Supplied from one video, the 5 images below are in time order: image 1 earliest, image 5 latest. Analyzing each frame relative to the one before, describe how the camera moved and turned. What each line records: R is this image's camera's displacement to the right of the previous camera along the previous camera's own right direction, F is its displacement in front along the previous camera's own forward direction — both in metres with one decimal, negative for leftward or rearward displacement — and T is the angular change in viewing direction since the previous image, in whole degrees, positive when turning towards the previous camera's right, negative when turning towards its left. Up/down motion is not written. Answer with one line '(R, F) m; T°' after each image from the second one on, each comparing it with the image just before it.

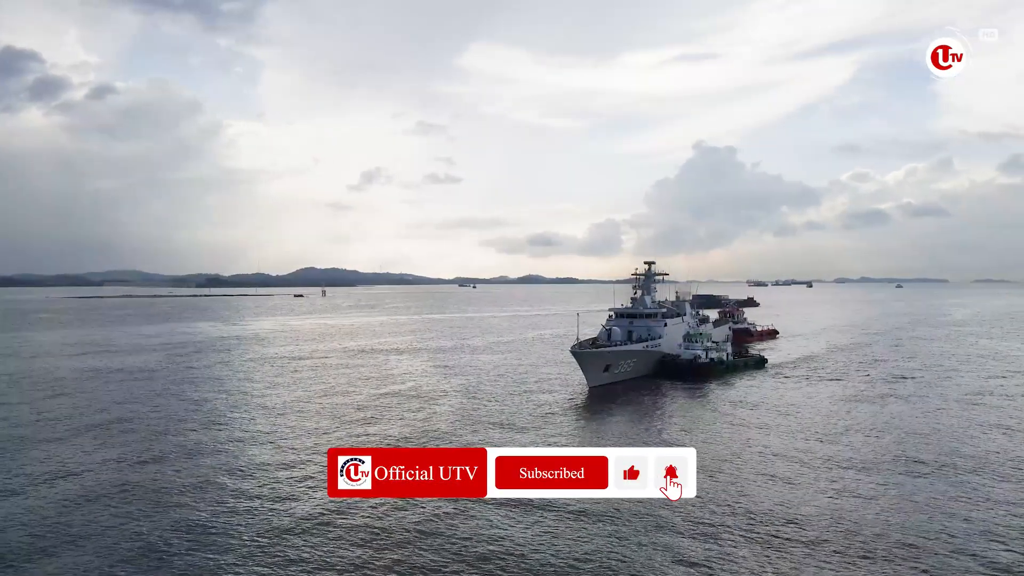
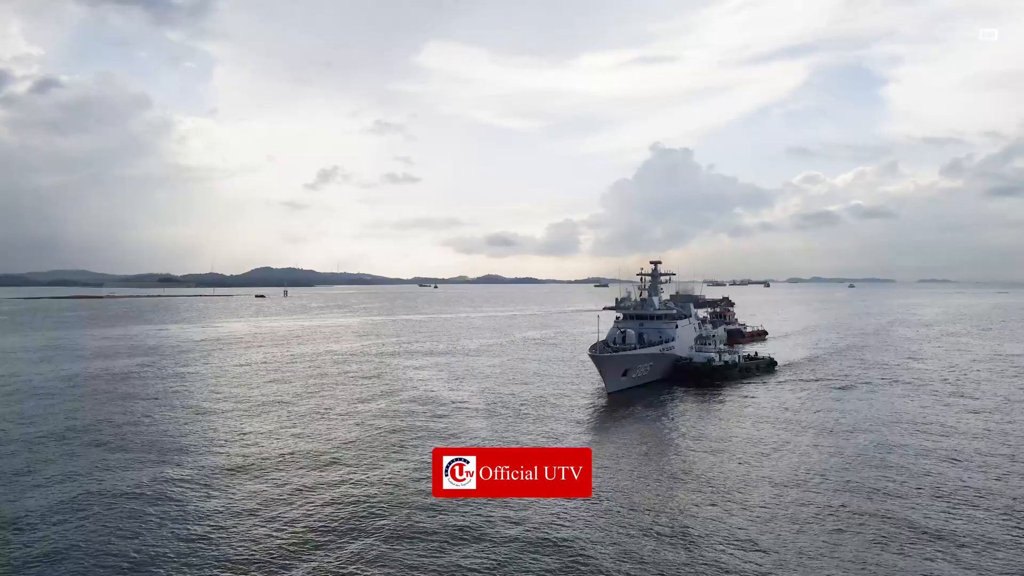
(-2.5, +1.0) m; +3°
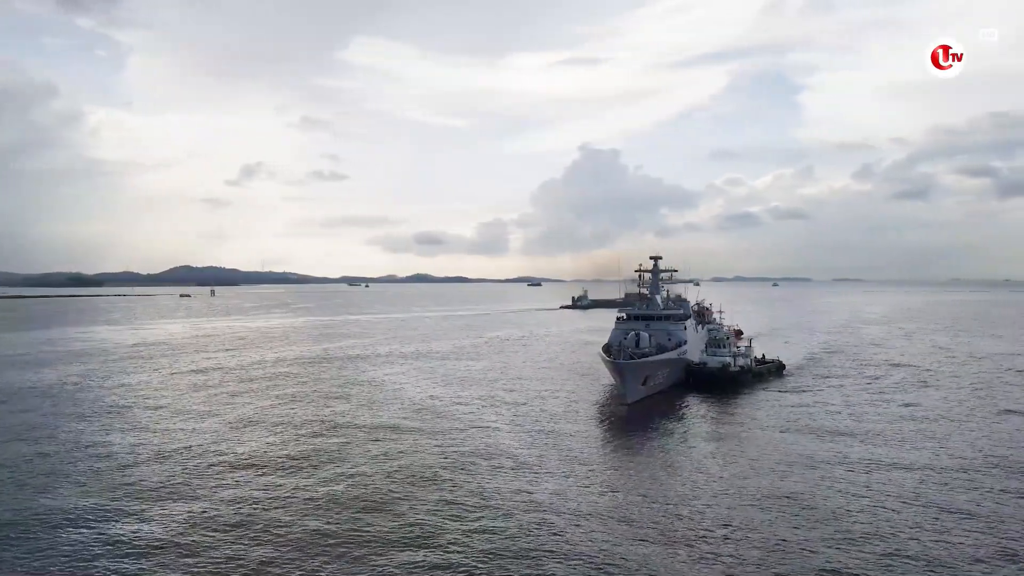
(-3.4, +3.3) m; +5°
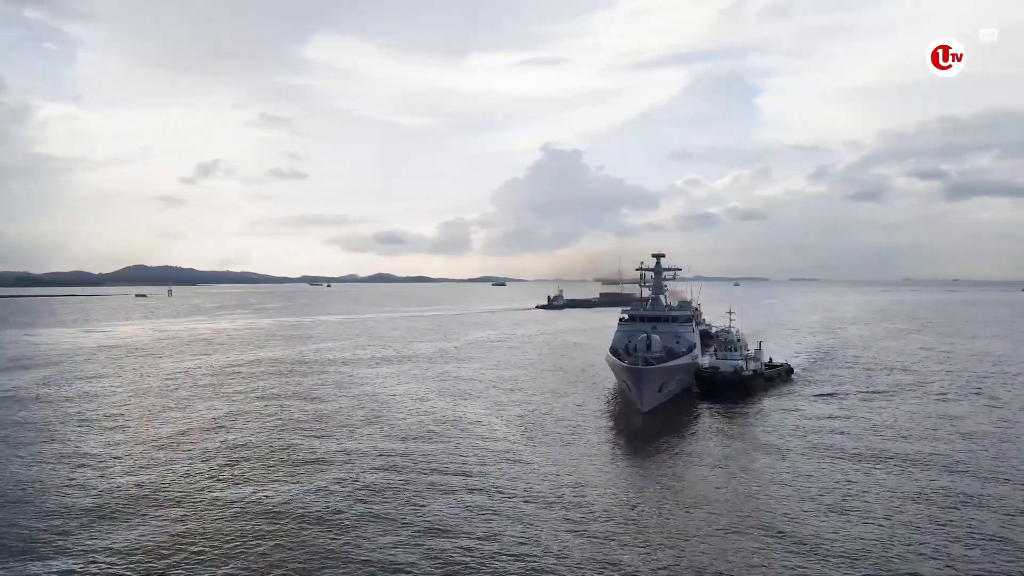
(-2.0, +1.9) m; +3°
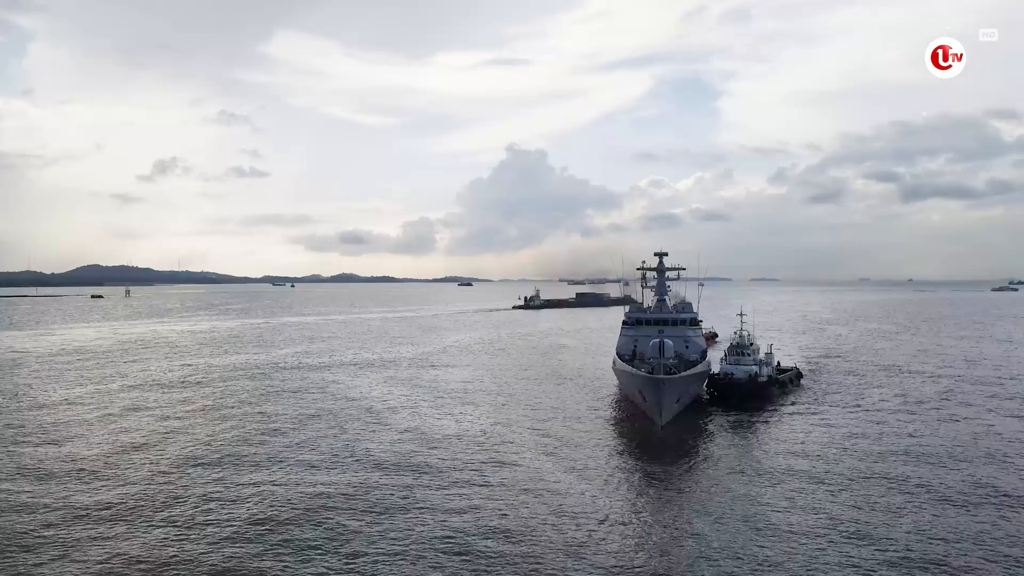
(-1.9, +1.9) m; +3°
